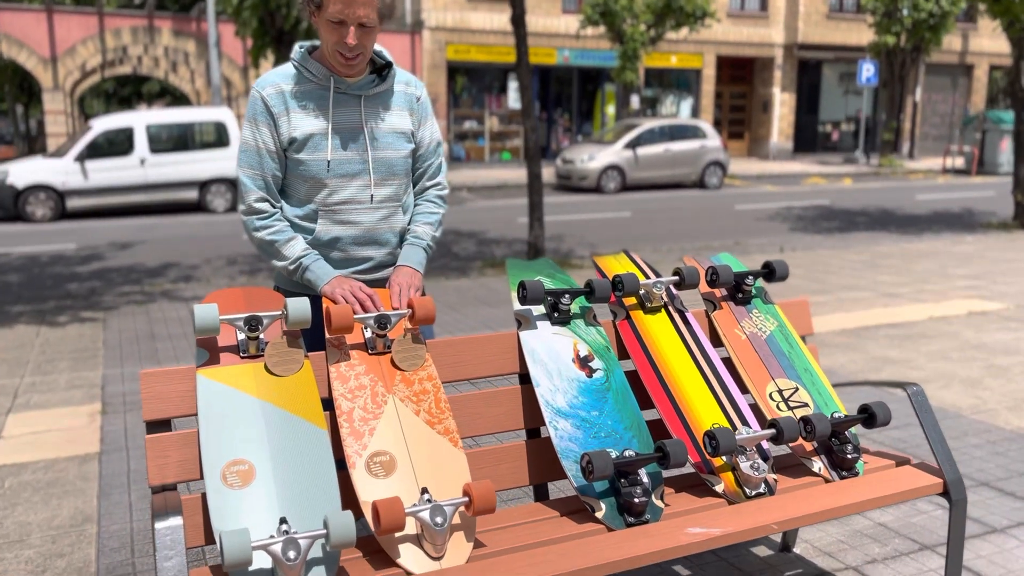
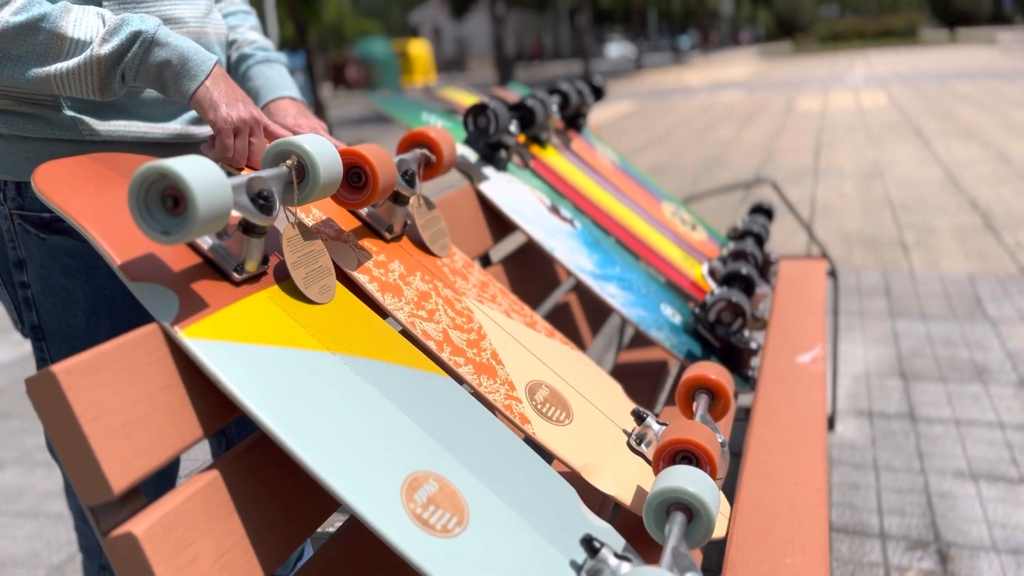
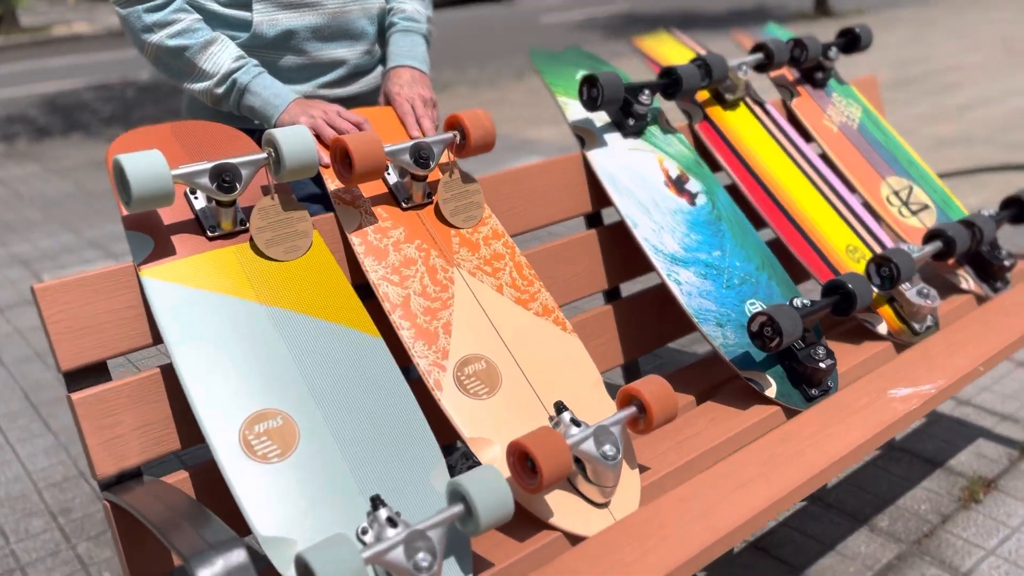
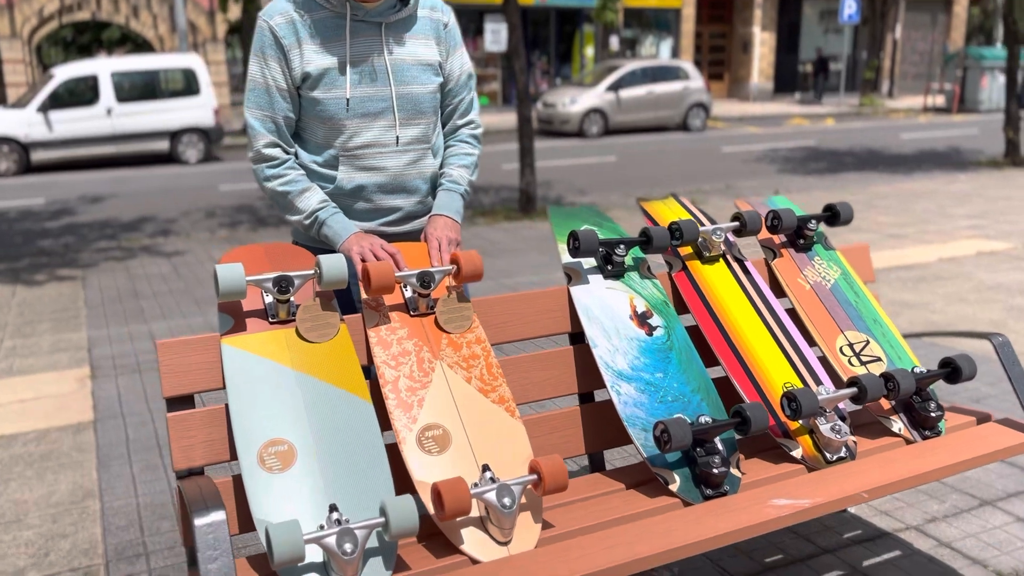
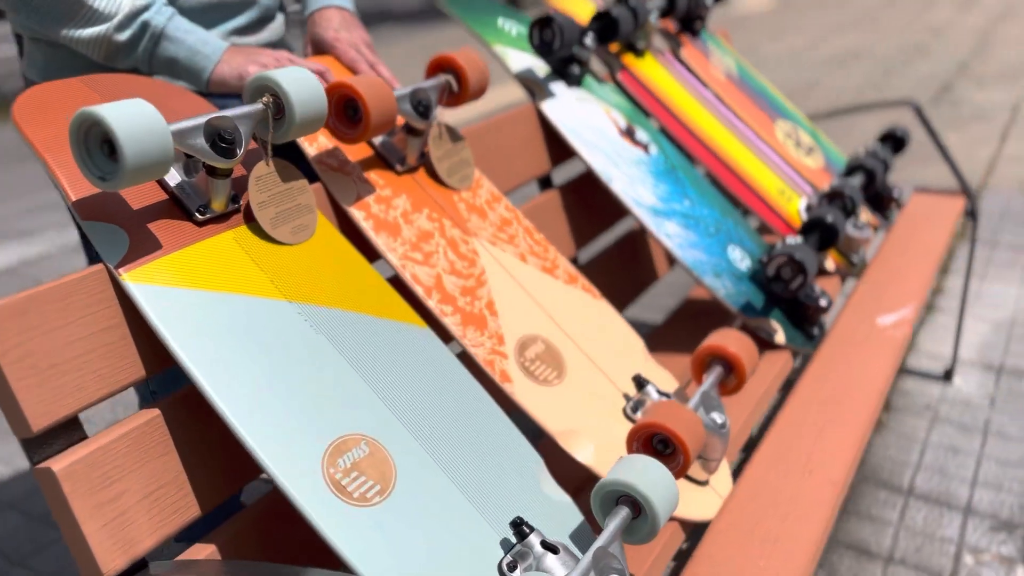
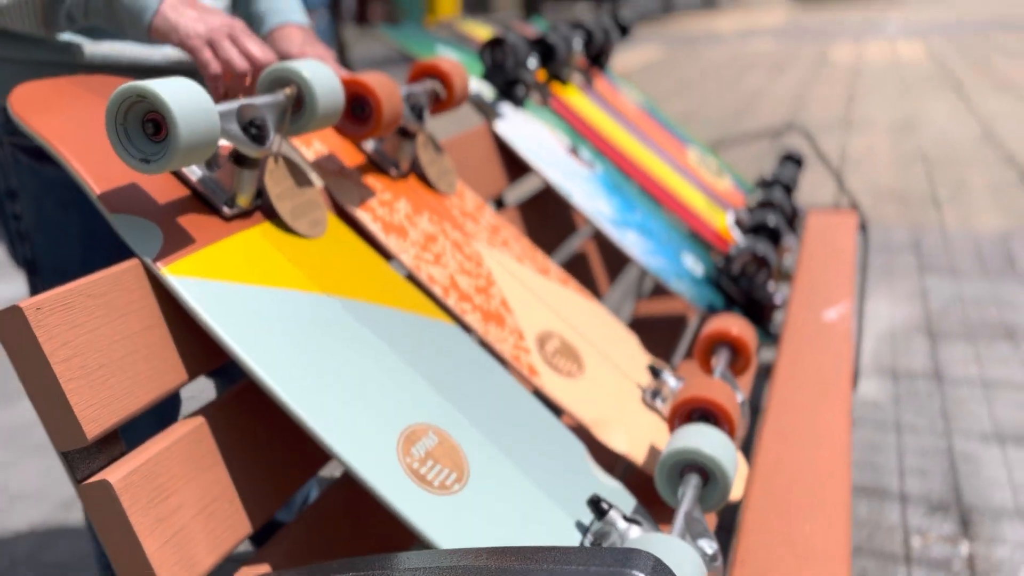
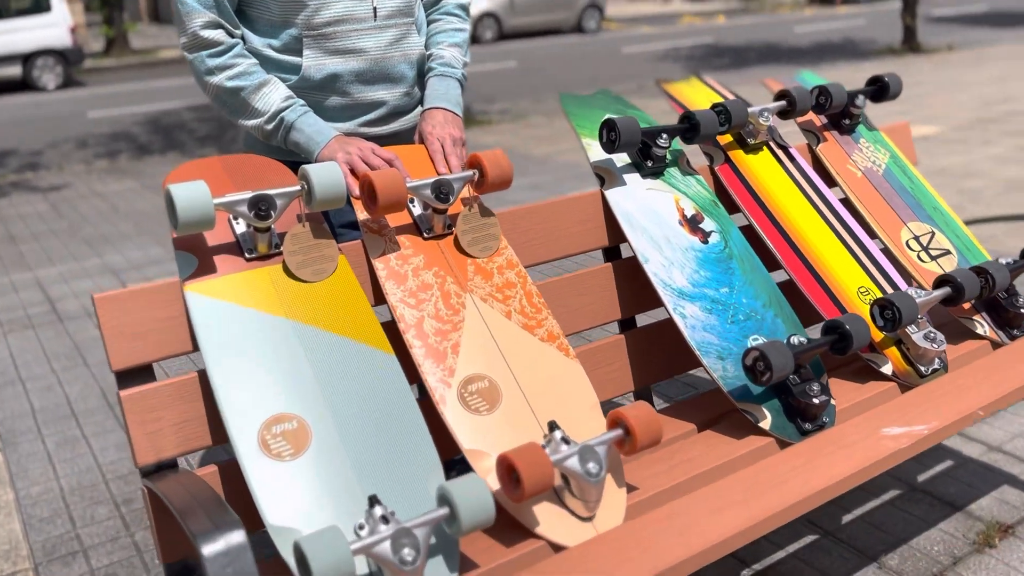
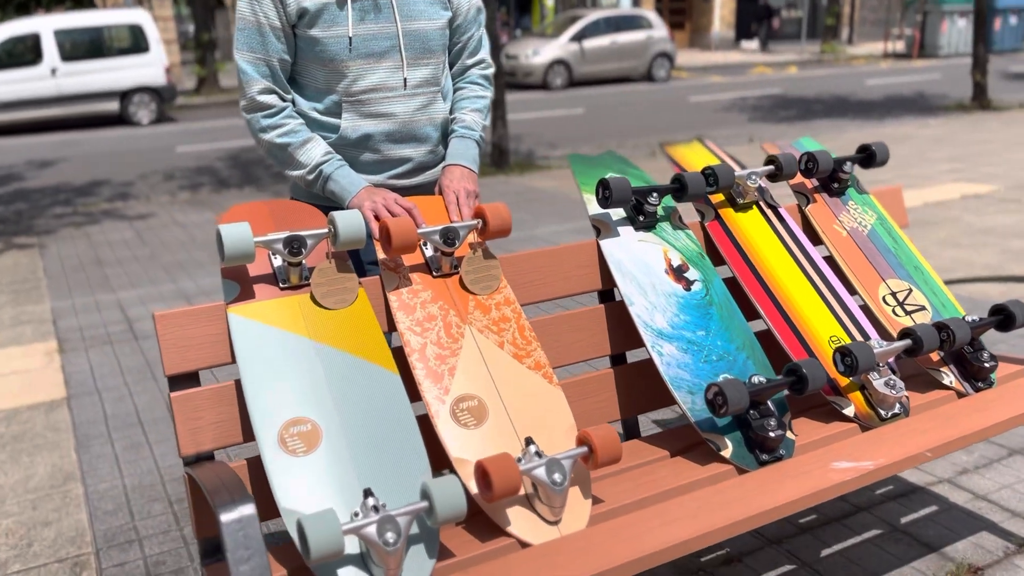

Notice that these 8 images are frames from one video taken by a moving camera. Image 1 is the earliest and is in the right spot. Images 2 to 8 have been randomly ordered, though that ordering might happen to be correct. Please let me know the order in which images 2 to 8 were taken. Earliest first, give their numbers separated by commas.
4, 8, 7, 3, 5, 6, 2
